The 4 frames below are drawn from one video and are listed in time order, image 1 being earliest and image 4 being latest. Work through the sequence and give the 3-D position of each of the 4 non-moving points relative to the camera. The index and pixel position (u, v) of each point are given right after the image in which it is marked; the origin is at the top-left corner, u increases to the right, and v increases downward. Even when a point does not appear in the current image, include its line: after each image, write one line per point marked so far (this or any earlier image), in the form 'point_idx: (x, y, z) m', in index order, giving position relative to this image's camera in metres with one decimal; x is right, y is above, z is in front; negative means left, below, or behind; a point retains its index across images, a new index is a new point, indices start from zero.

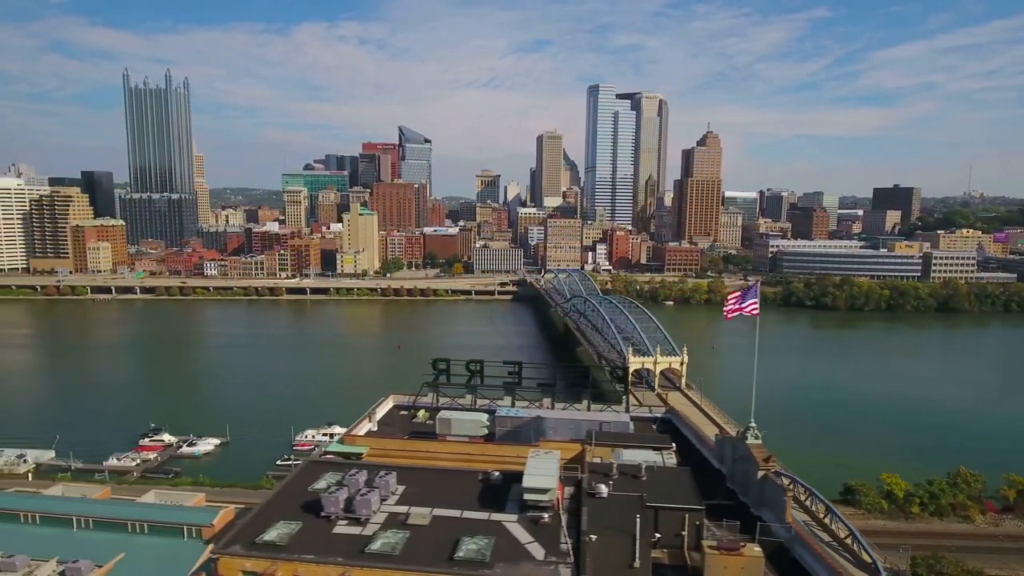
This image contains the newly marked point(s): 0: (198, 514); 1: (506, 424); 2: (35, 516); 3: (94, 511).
0: (-4.4, -3.2, +8.9) m
1: (-0.1, -1.5, +7.1) m
2: (-6.7, -3.2, +8.8) m
3: (-5.9, -3.1, +8.8) m
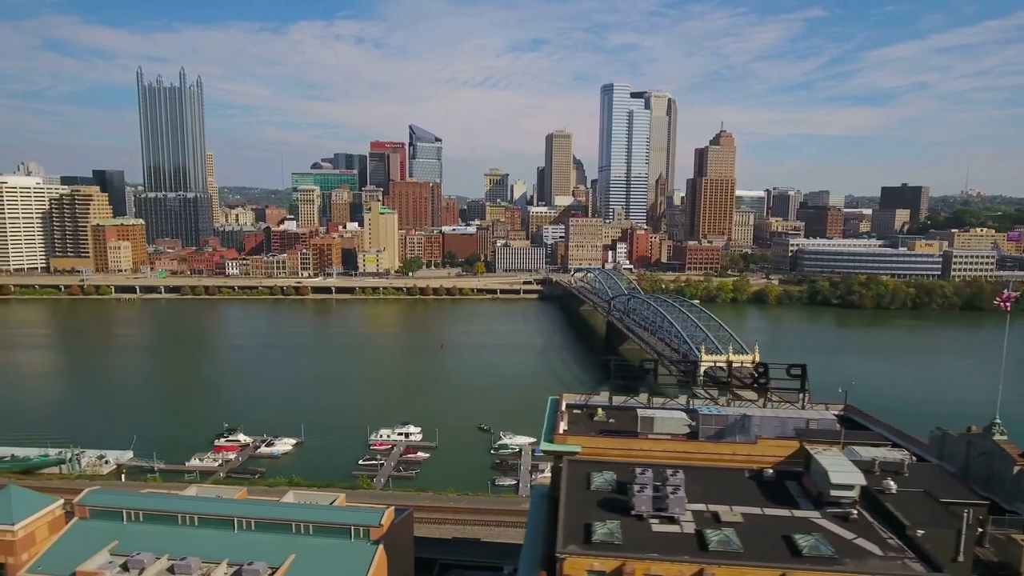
0: (-2.1, -3.2, +8.8) m
1: (+2.2, -1.5, +7.0) m
2: (-4.4, -3.2, +8.8) m
3: (-3.6, -3.1, +8.7) m
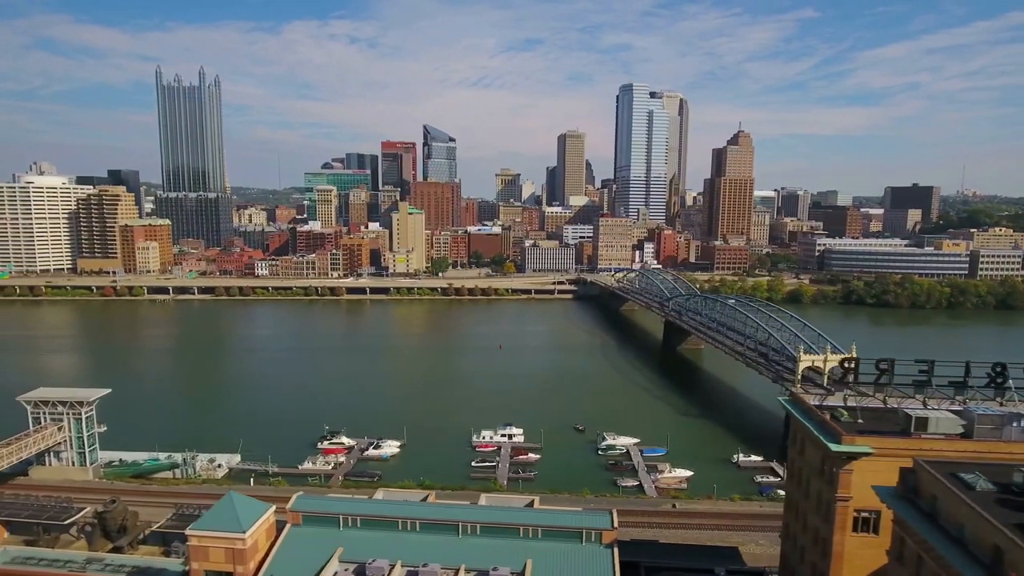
0: (+1.0, -3.2, +8.7) m
1: (+5.3, -1.5, +7.0) m
2: (-1.4, -3.2, +8.6) m
3: (-0.5, -3.1, +8.6) m
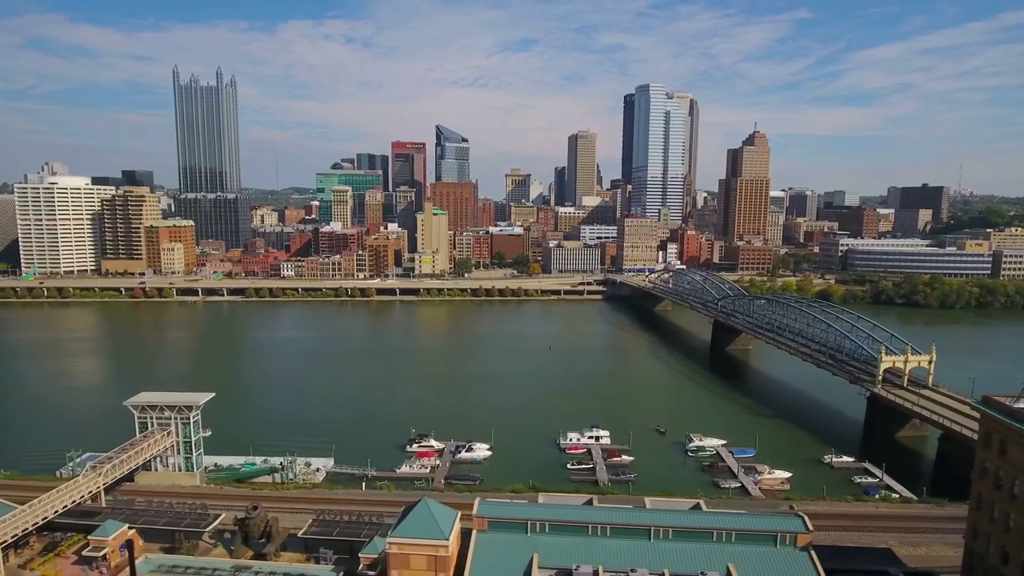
0: (+3.5, -3.2, +8.7) m
1: (+7.9, -1.5, +7.1) m
2: (+1.2, -3.3, +8.6) m
3: (+2.0, -3.2, +8.6) m
